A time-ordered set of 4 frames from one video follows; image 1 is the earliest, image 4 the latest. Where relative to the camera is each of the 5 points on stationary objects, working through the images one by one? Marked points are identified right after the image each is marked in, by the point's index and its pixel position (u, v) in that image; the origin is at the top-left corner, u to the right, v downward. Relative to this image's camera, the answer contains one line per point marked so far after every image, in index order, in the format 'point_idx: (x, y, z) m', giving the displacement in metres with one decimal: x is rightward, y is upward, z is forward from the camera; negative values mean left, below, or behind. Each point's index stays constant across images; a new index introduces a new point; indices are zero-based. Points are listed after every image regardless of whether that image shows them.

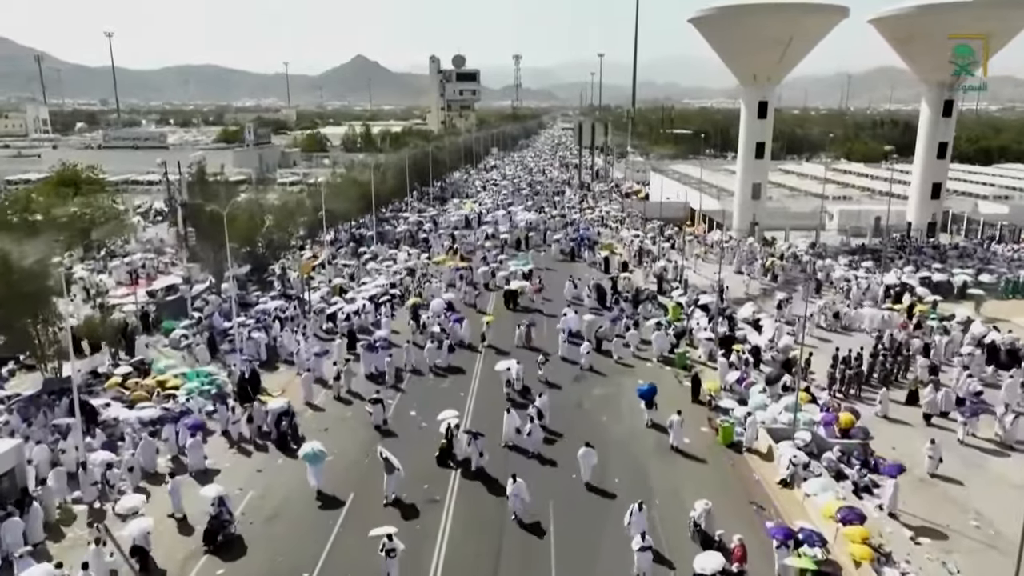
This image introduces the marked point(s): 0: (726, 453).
0: (+4.4, -3.5, +15.6) m
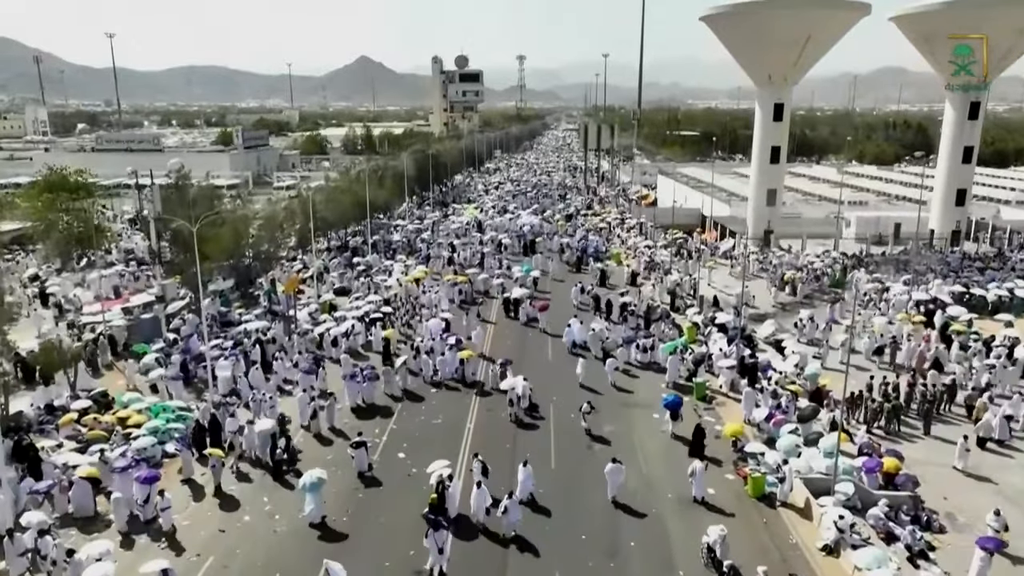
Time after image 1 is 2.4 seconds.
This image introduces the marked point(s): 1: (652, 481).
0: (+4.4, -4.0, +13.7) m
1: (+2.8, -3.8, +14.8) m
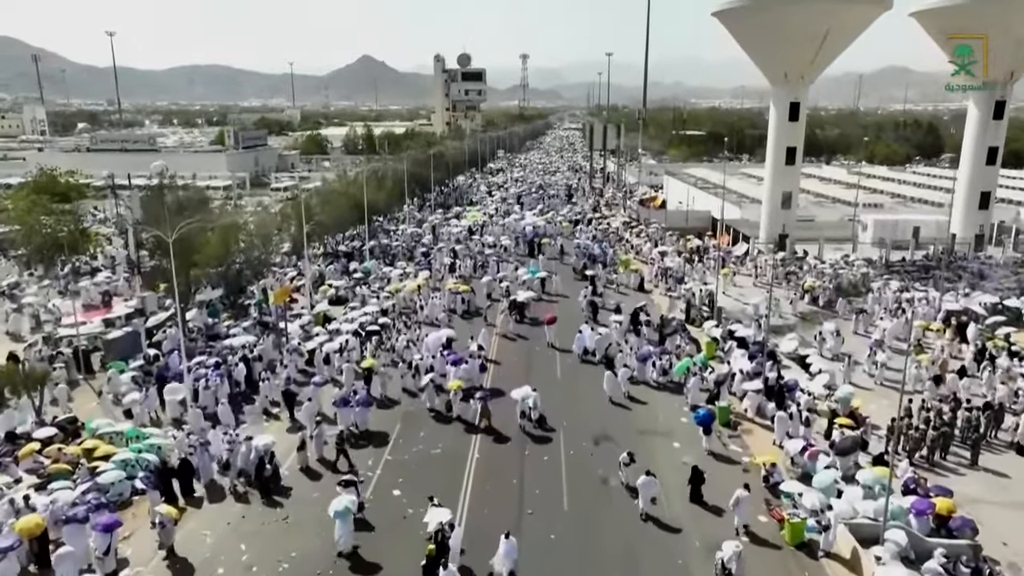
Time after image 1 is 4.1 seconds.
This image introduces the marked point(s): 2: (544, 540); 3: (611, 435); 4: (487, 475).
0: (+4.6, -4.3, +12.2) m
1: (+2.9, -4.1, +13.3) m
2: (+0.5, -4.2, +12.6) m
3: (+2.2, -3.2, +16.6) m
4: (-0.5, -3.6, +14.7) m
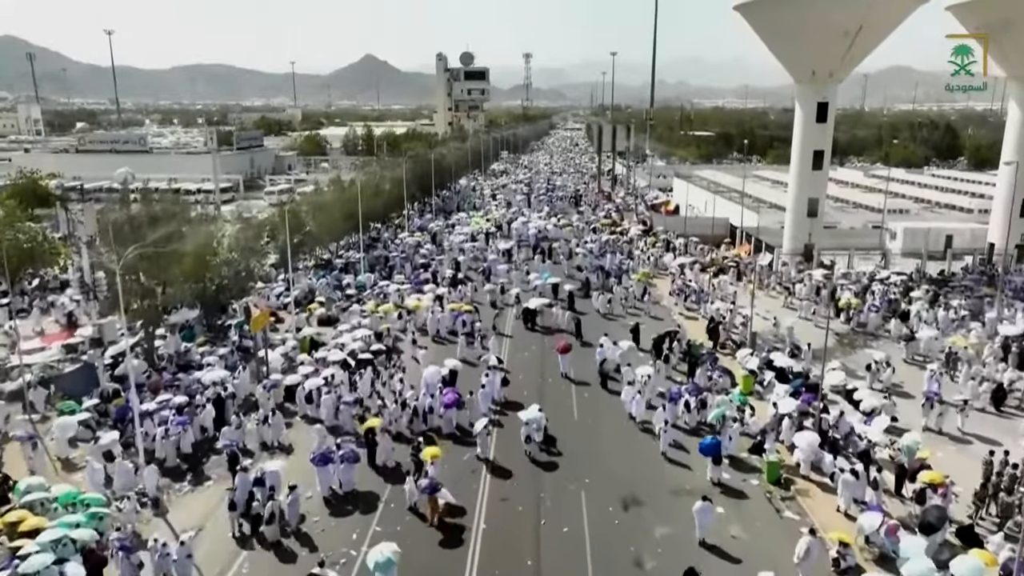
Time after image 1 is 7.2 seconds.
0: (+4.8, -5.0, +9.6) m
1: (+3.1, -4.8, +10.7) m
2: (+0.8, -4.8, +10.1) m
3: (+2.4, -3.8, +14.1) m
4: (-0.3, -4.3, +12.1) m
